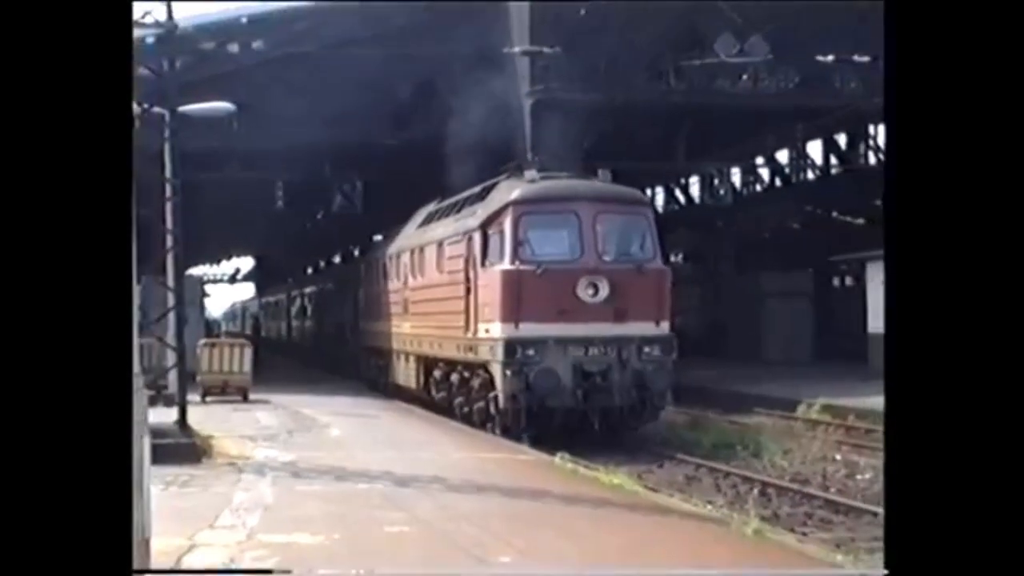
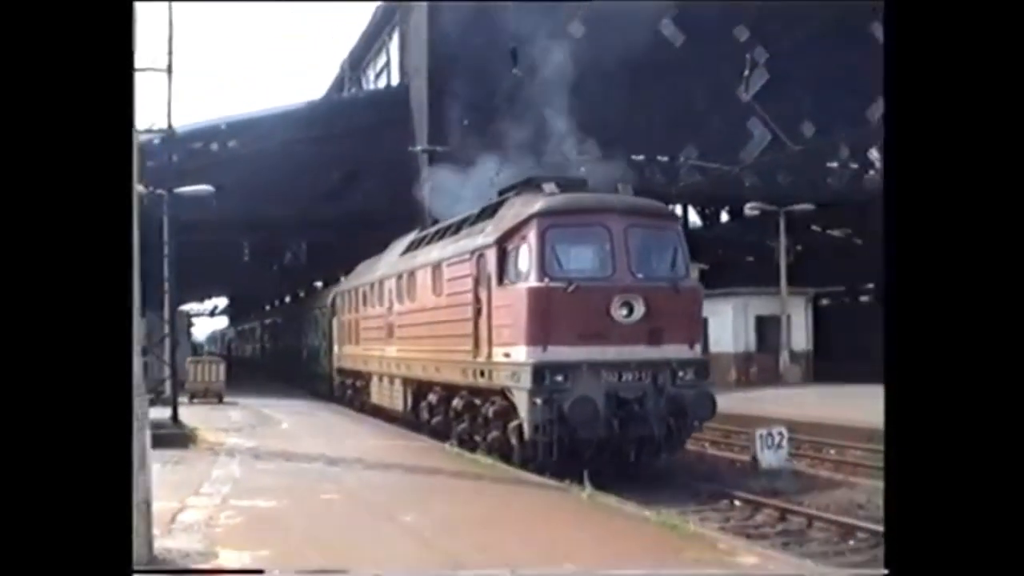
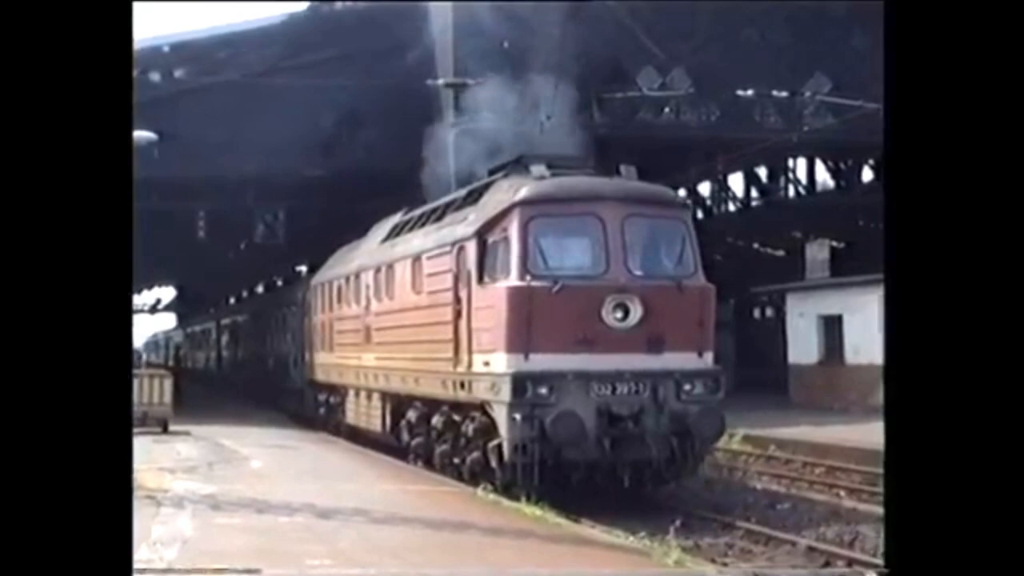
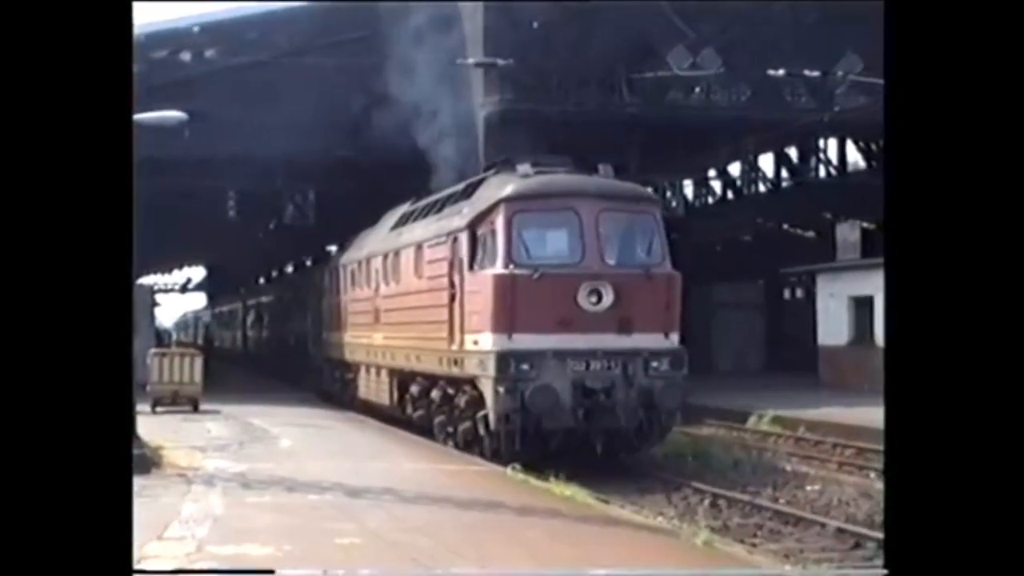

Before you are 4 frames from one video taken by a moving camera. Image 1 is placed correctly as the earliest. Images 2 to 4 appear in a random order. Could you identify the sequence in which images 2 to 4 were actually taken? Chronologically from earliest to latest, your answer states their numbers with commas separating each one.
4, 3, 2
